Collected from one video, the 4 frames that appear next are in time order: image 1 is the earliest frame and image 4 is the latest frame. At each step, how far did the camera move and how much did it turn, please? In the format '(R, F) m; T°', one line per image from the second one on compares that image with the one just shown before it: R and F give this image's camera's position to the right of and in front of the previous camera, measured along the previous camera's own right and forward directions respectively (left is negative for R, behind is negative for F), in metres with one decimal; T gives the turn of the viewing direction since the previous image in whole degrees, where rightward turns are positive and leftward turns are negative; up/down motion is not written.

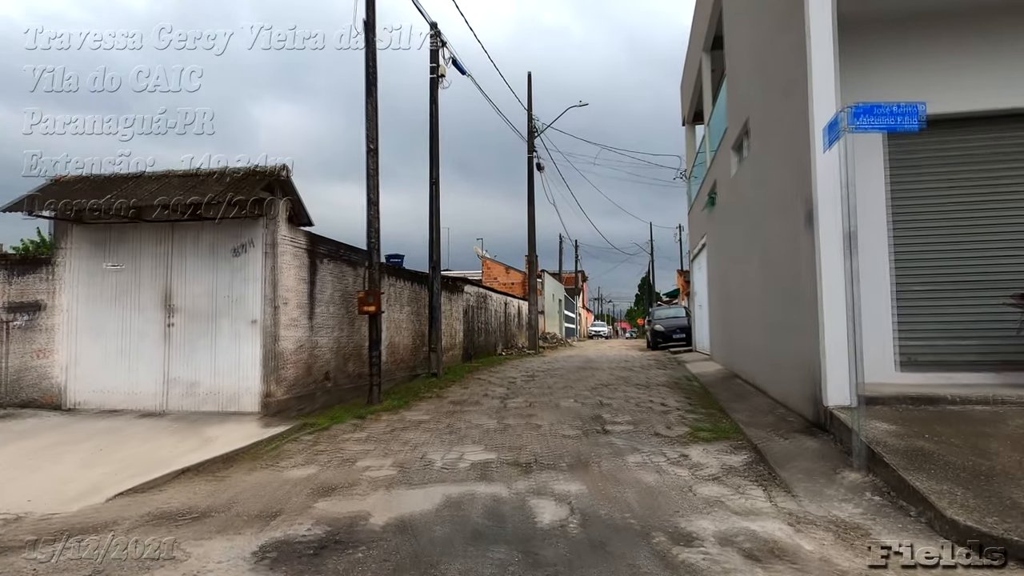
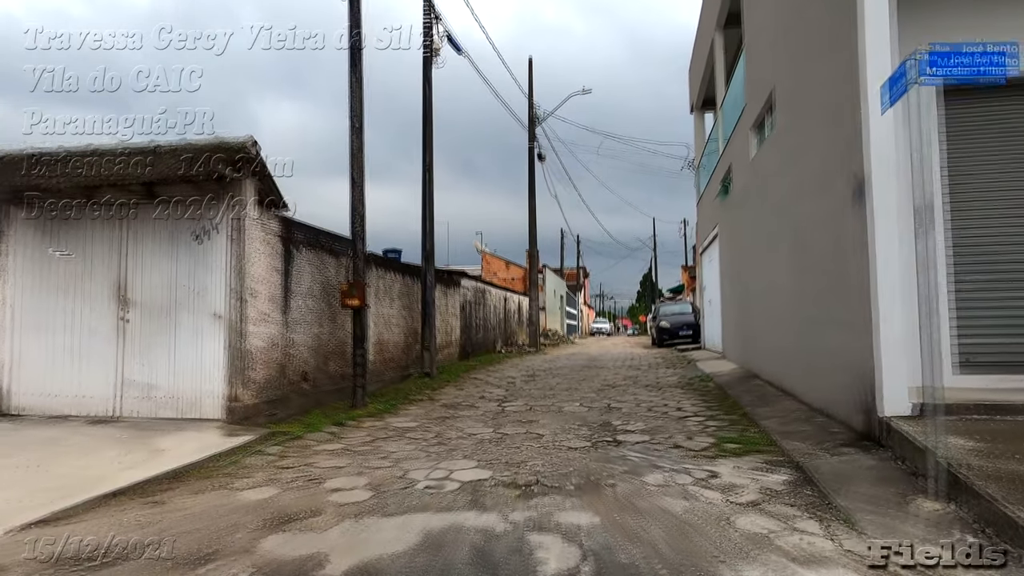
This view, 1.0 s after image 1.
(0.0, +0.9) m; 0°
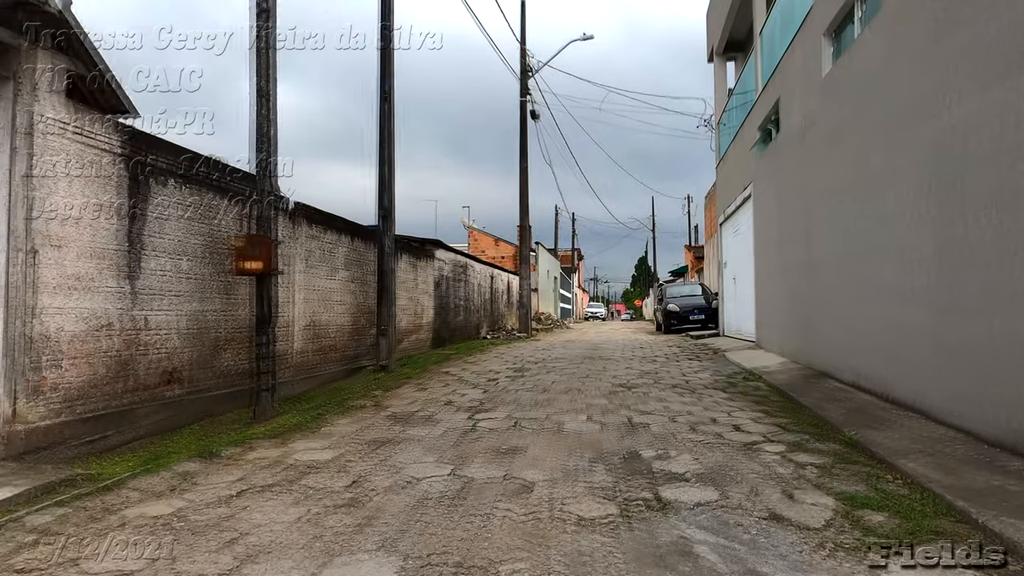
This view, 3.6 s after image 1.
(+0.1, +2.6) m; +1°
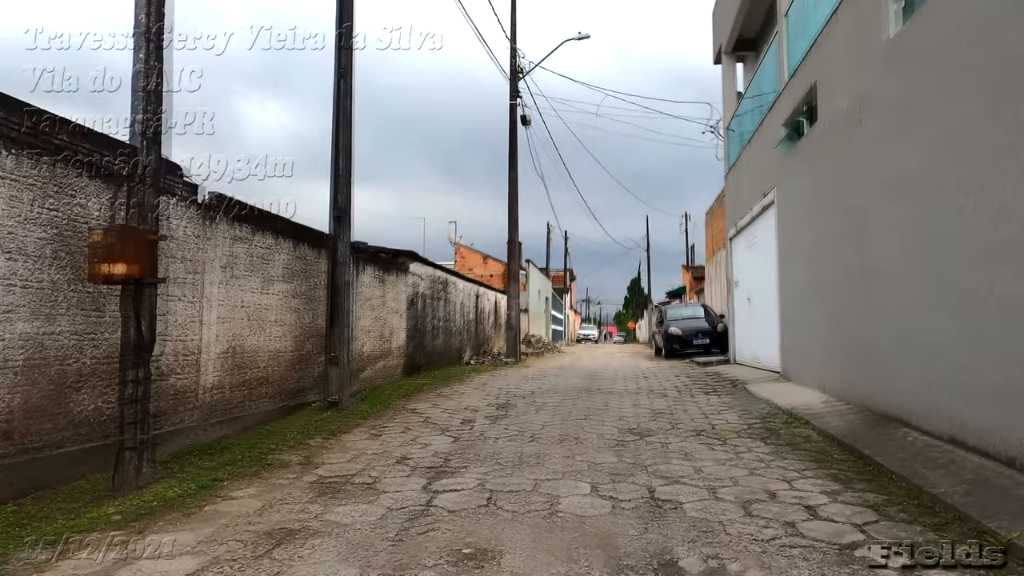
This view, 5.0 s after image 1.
(+0.1, +1.6) m; +1°
